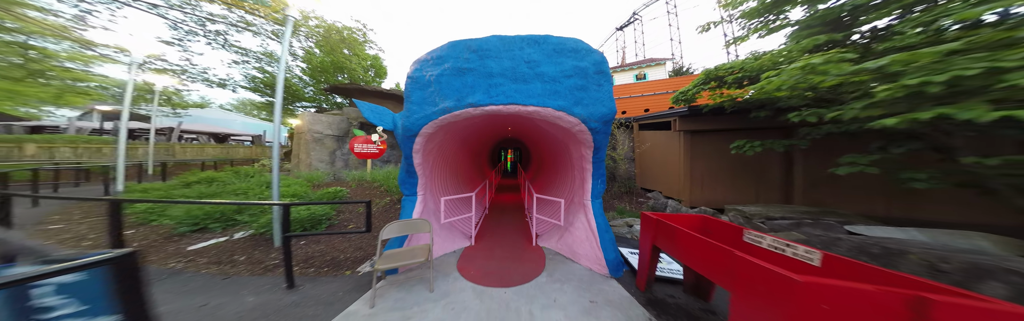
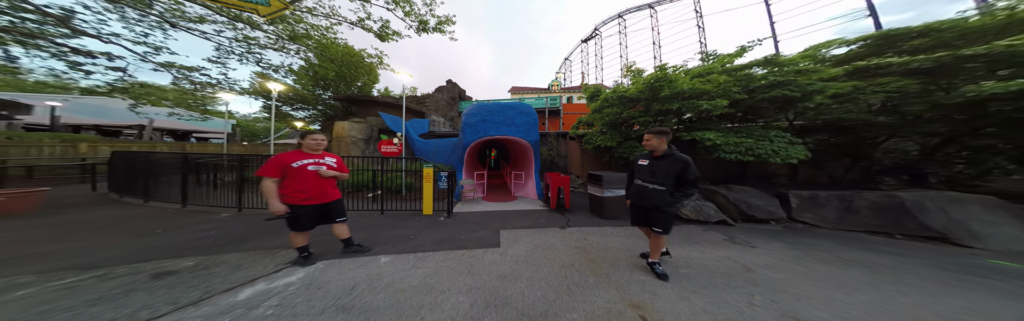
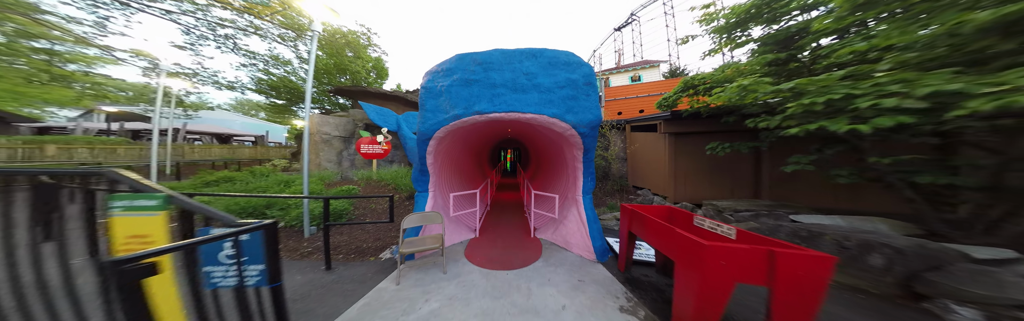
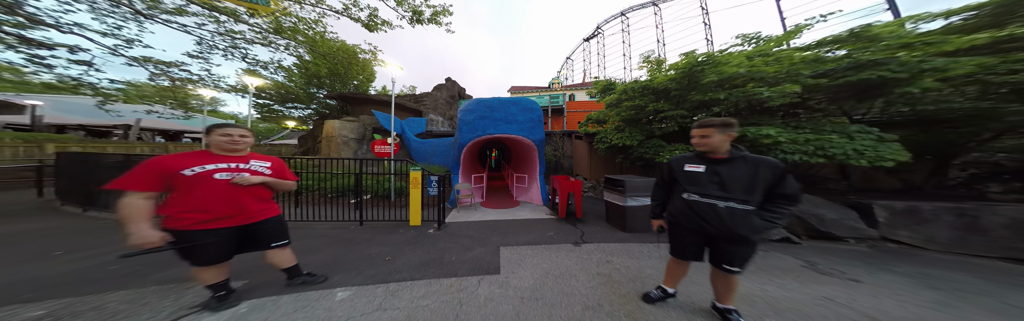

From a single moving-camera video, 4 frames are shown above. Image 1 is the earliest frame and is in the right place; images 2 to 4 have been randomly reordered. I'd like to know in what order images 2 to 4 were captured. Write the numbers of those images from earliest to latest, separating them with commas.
3, 4, 2
